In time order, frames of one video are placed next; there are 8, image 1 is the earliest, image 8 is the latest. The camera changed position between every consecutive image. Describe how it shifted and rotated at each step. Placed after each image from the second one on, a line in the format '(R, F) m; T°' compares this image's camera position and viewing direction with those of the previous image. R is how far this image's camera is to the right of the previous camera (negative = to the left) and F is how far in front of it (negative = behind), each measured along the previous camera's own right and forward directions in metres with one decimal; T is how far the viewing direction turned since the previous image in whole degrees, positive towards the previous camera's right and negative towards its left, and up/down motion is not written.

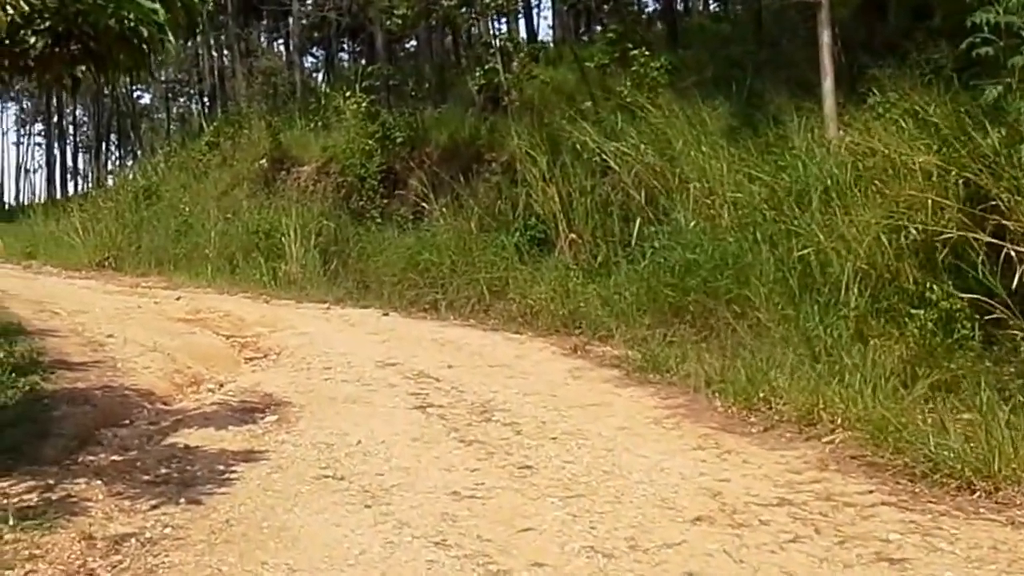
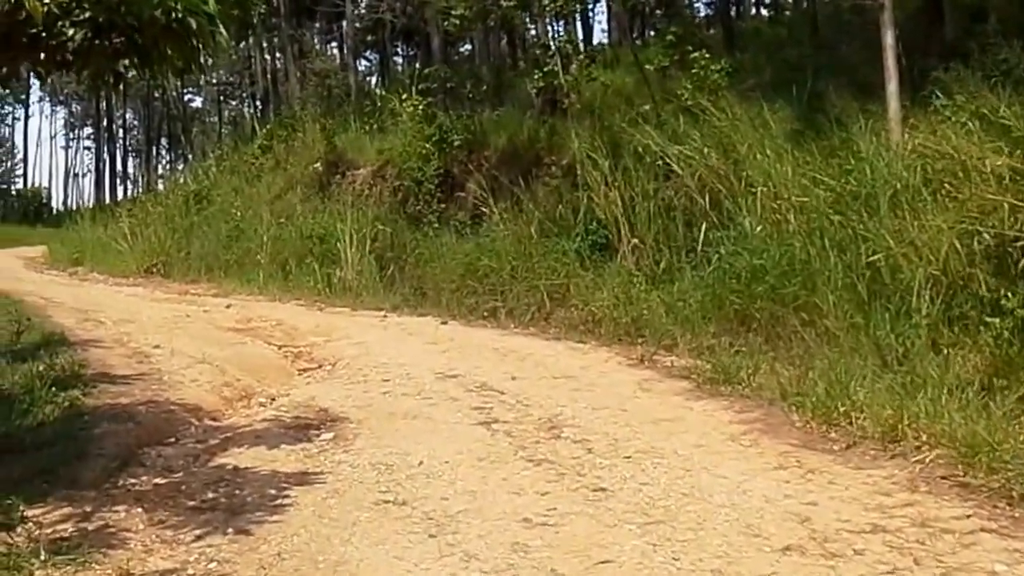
(-0.1, +0.4) m; -2°
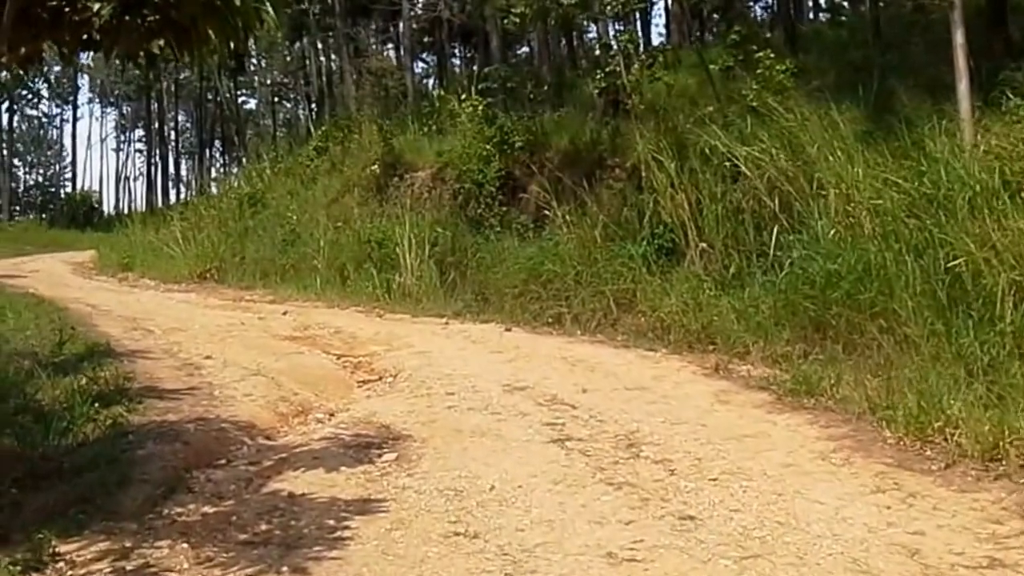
(-0.1, +0.4) m; -3°
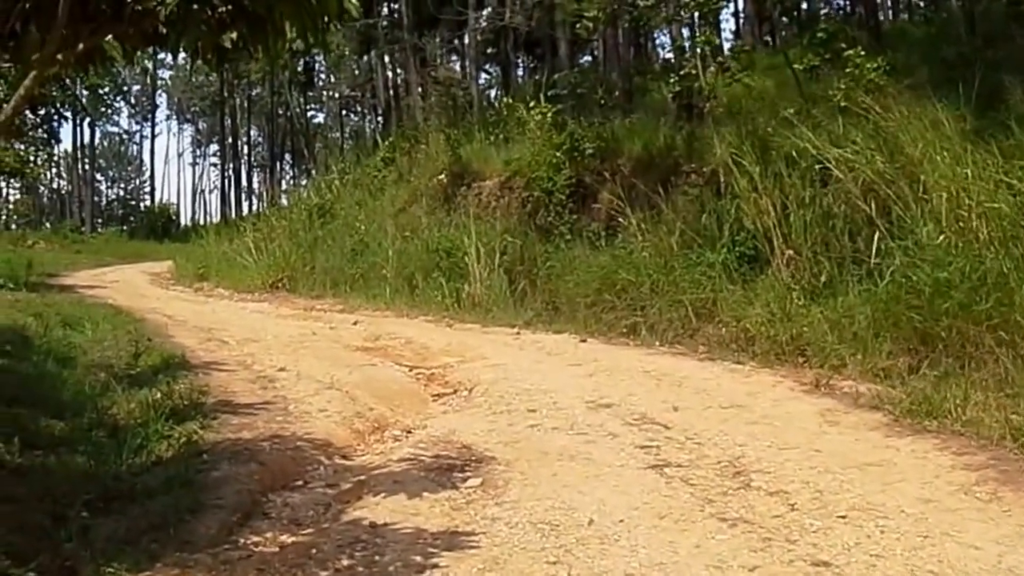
(-0.1, +0.3) m; -3°
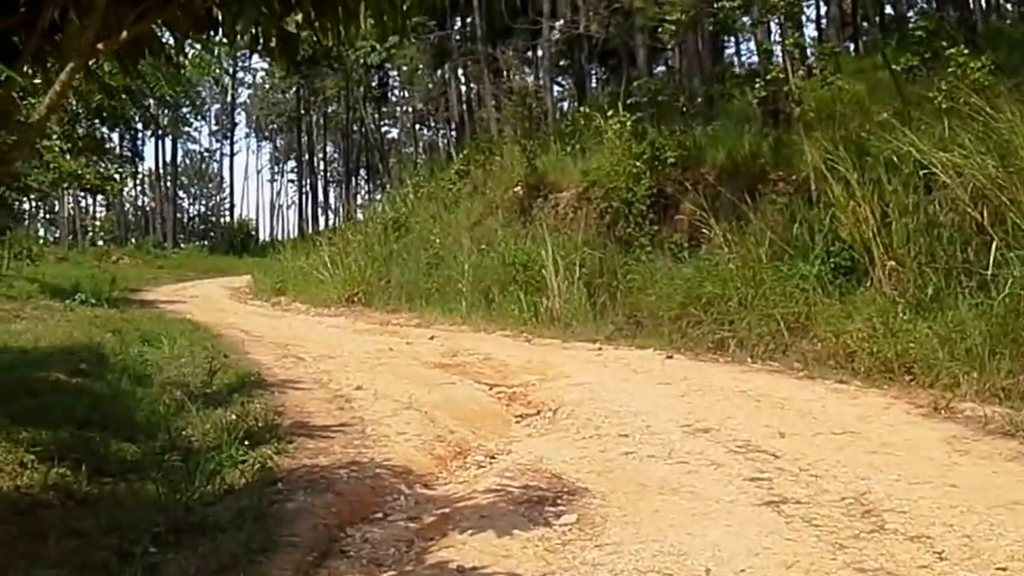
(-0.1, +0.3) m; -3°
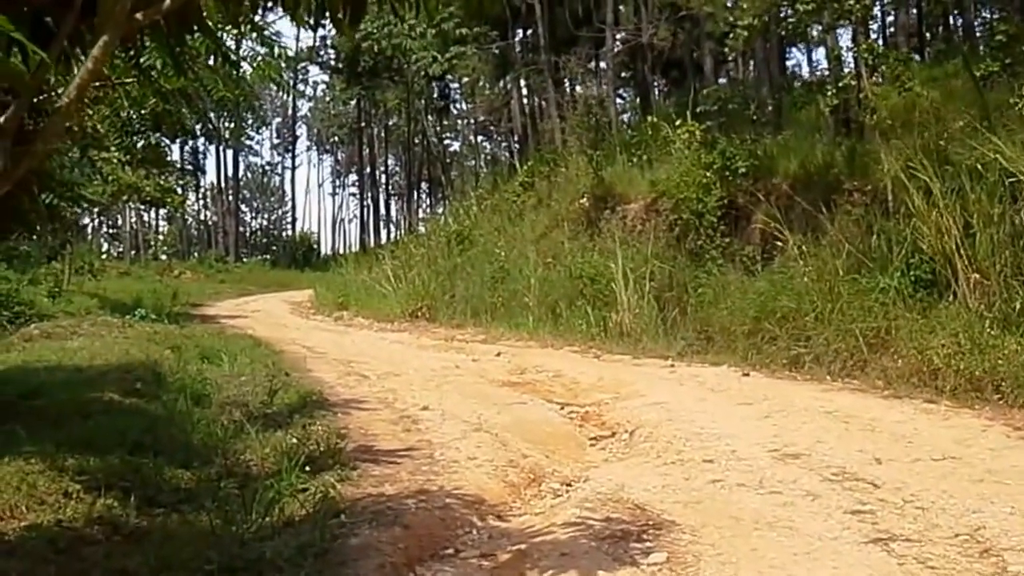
(-0.1, +0.3) m; -3°
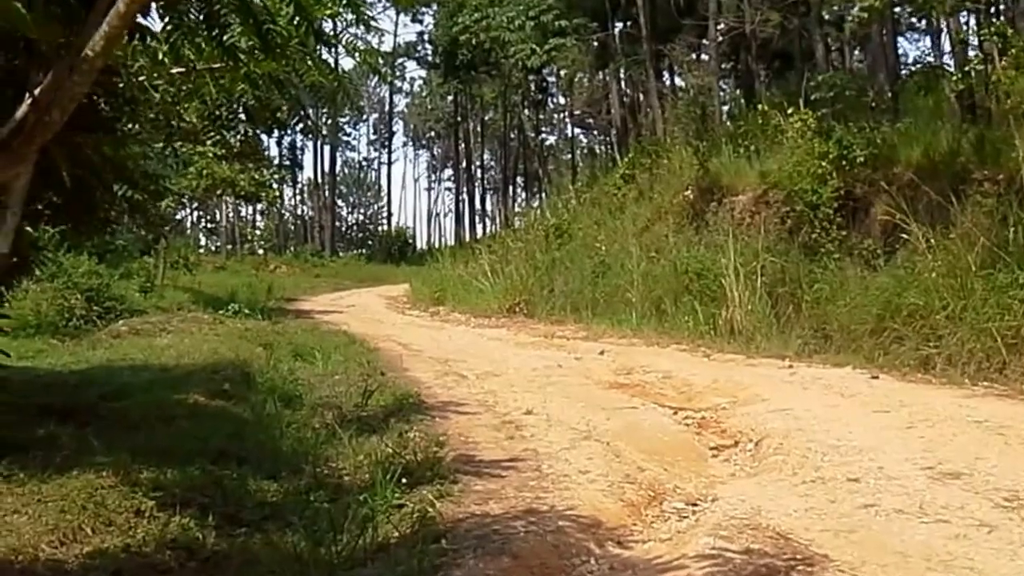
(-0.1, +0.5) m; -4°
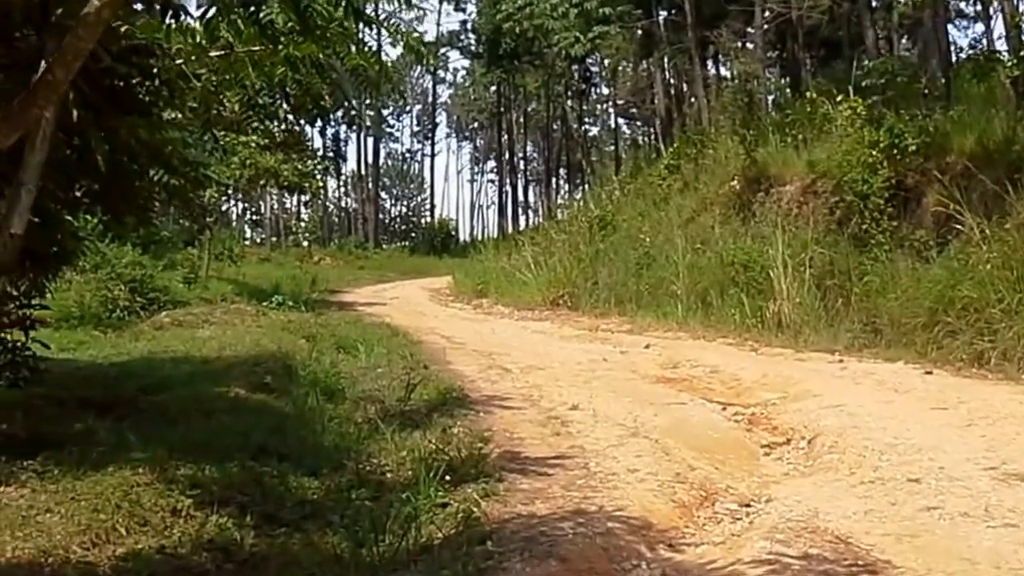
(0.0, +0.1) m; -2°
